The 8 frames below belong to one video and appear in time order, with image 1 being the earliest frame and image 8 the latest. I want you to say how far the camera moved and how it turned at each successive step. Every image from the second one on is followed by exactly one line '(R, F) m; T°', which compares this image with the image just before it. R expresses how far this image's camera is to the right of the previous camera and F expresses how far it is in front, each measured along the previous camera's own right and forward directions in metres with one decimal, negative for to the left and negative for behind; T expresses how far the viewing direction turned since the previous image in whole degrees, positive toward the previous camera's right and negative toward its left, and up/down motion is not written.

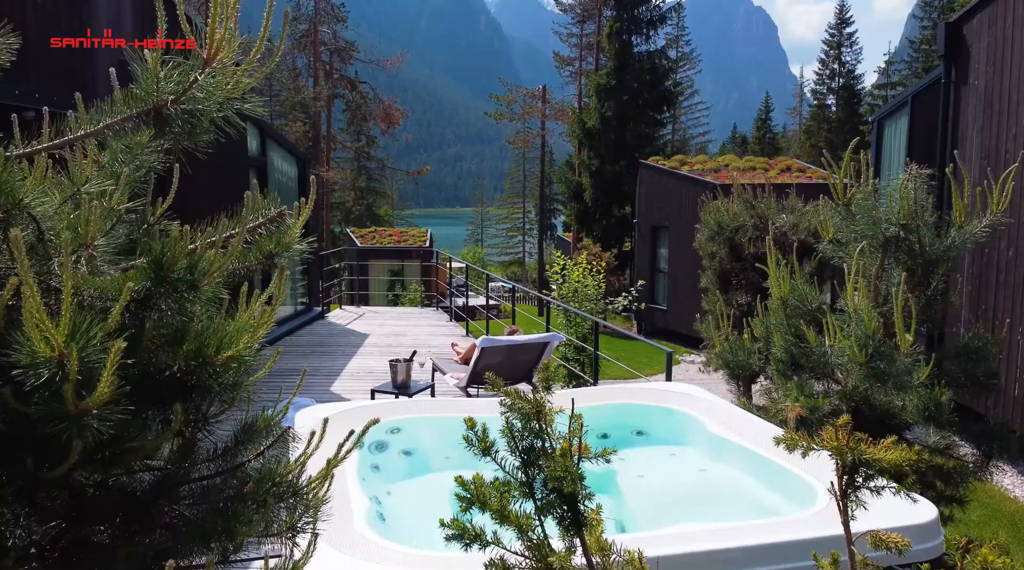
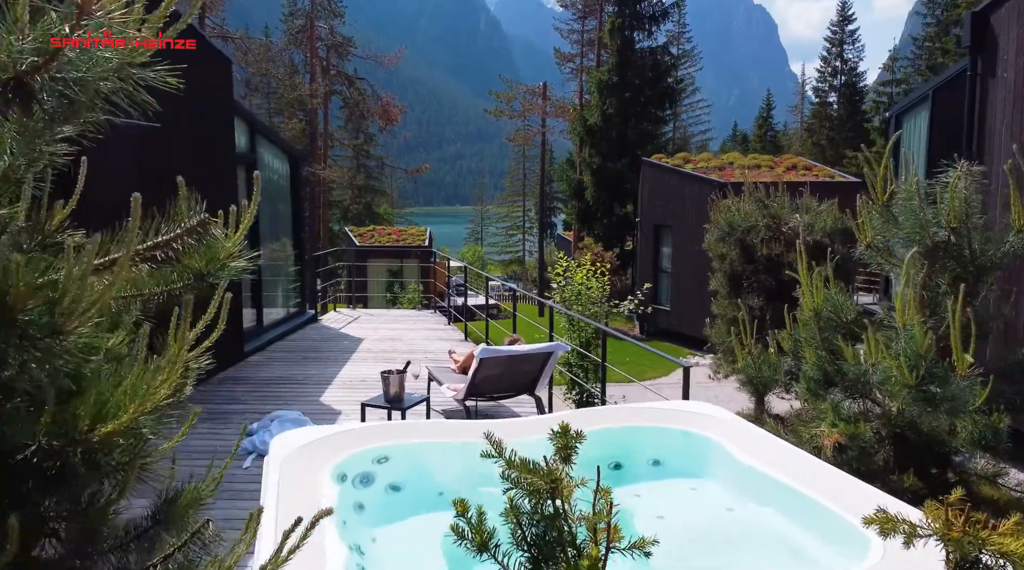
(0.0, +0.4) m; 0°
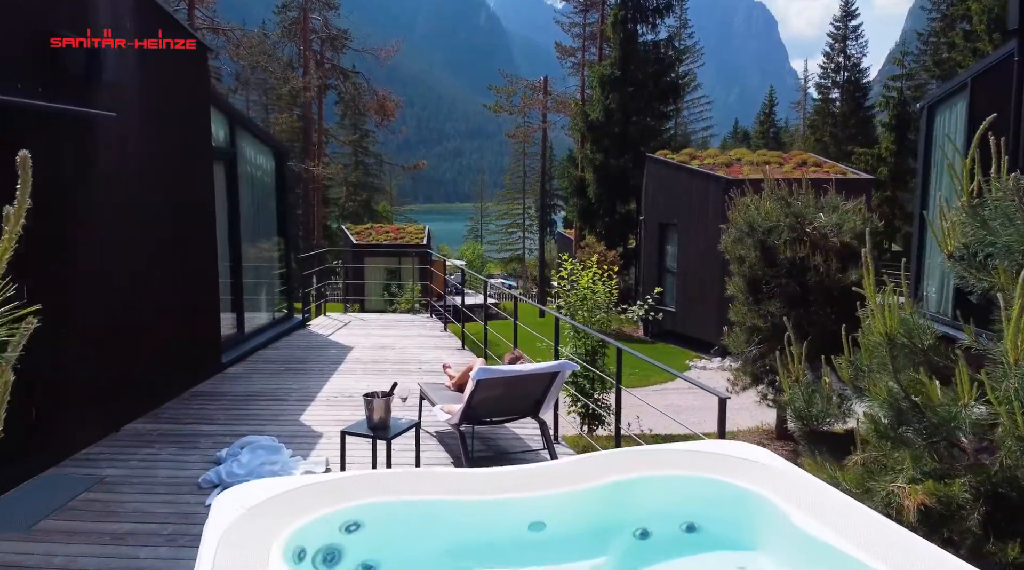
(0.0, +0.7) m; 0°
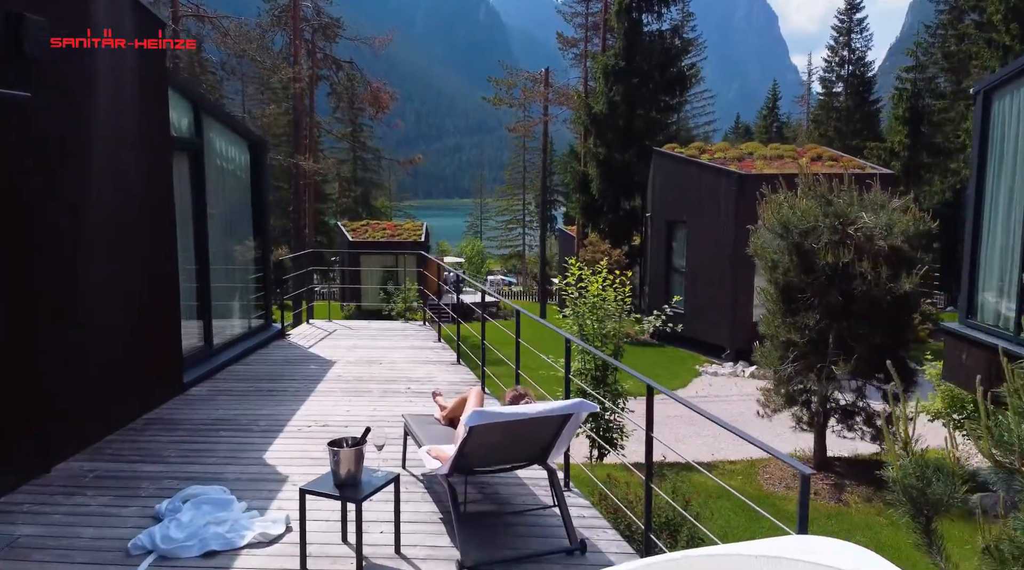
(0.0, +0.9) m; 0°
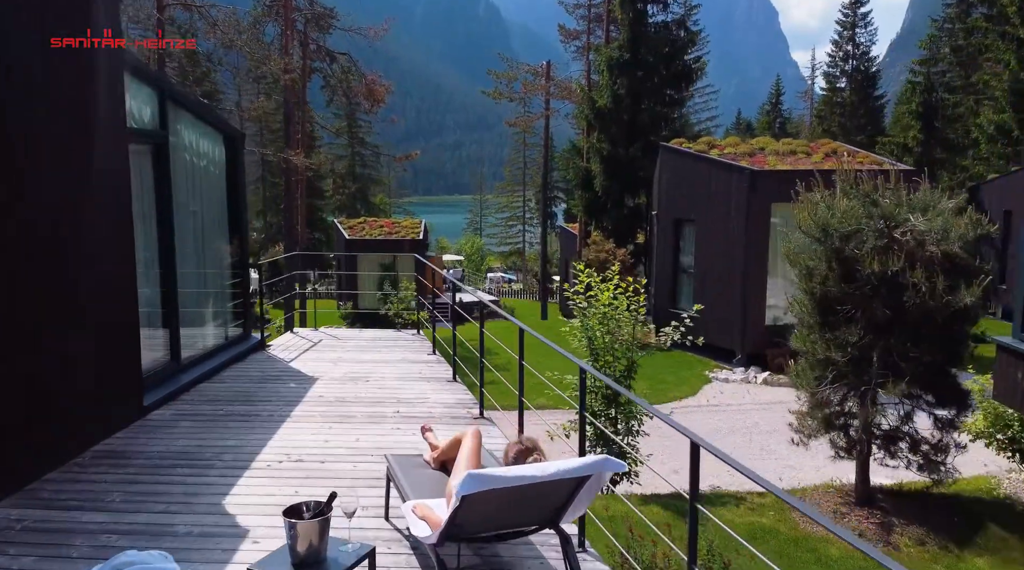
(0.0, +0.8) m; 0°
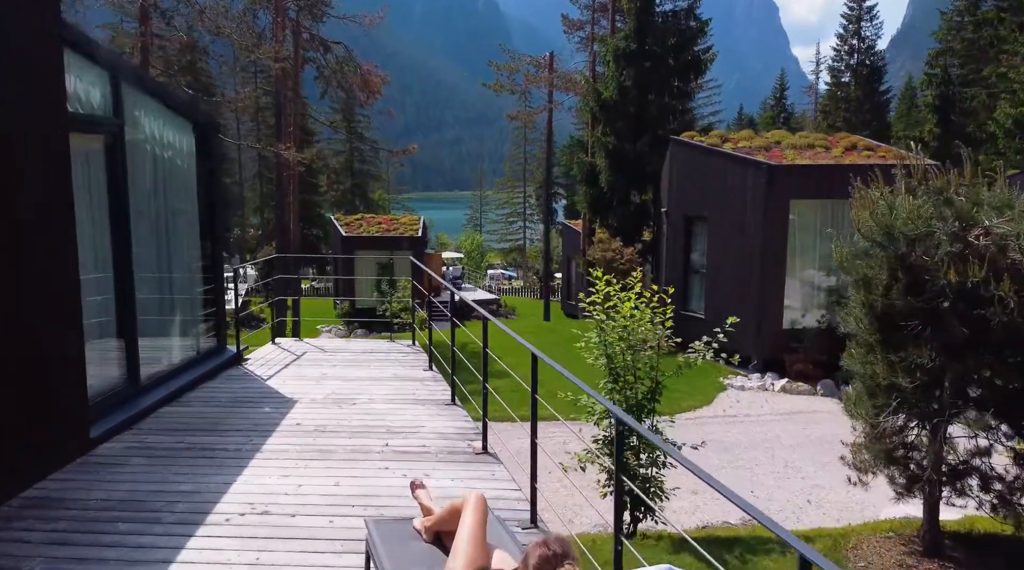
(-0.1, +0.9) m; 0°
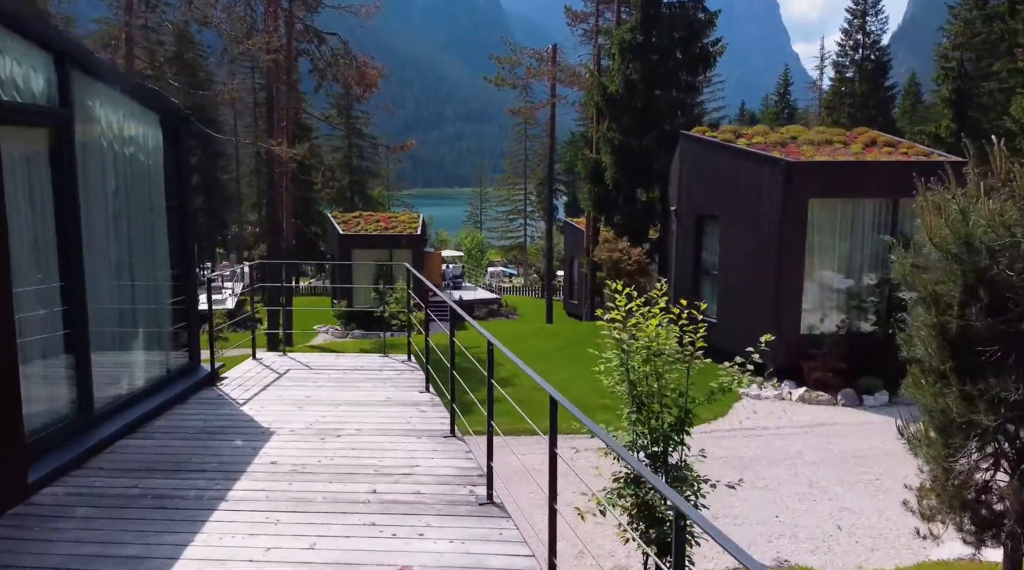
(-0.1, +0.8) m; 0°
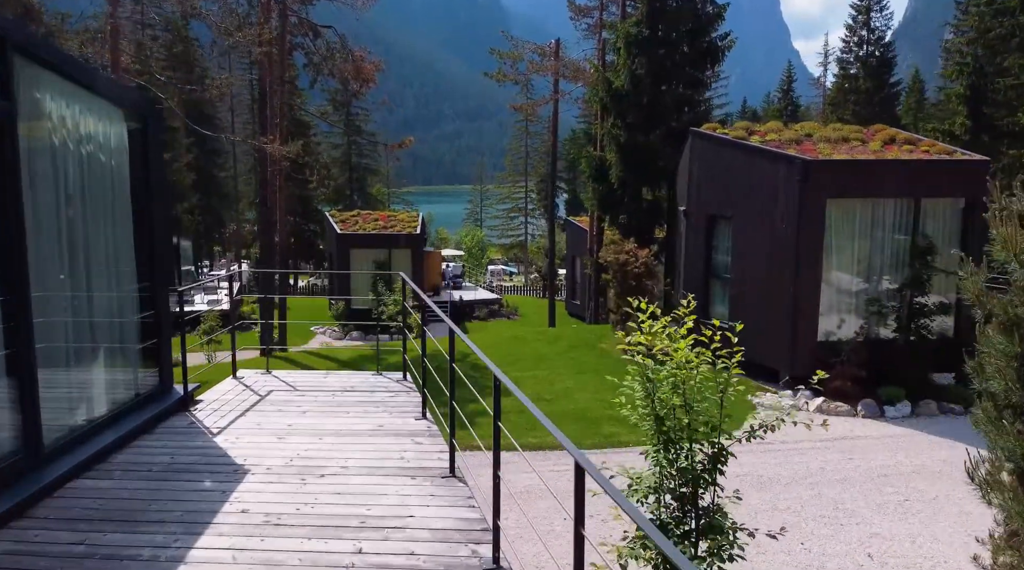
(0.0, +0.7) m; 0°
